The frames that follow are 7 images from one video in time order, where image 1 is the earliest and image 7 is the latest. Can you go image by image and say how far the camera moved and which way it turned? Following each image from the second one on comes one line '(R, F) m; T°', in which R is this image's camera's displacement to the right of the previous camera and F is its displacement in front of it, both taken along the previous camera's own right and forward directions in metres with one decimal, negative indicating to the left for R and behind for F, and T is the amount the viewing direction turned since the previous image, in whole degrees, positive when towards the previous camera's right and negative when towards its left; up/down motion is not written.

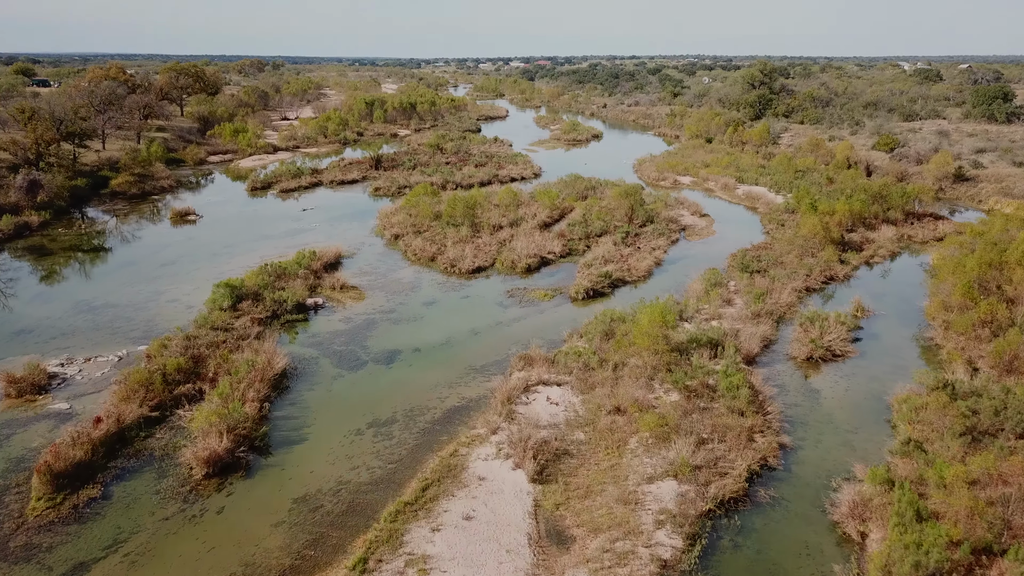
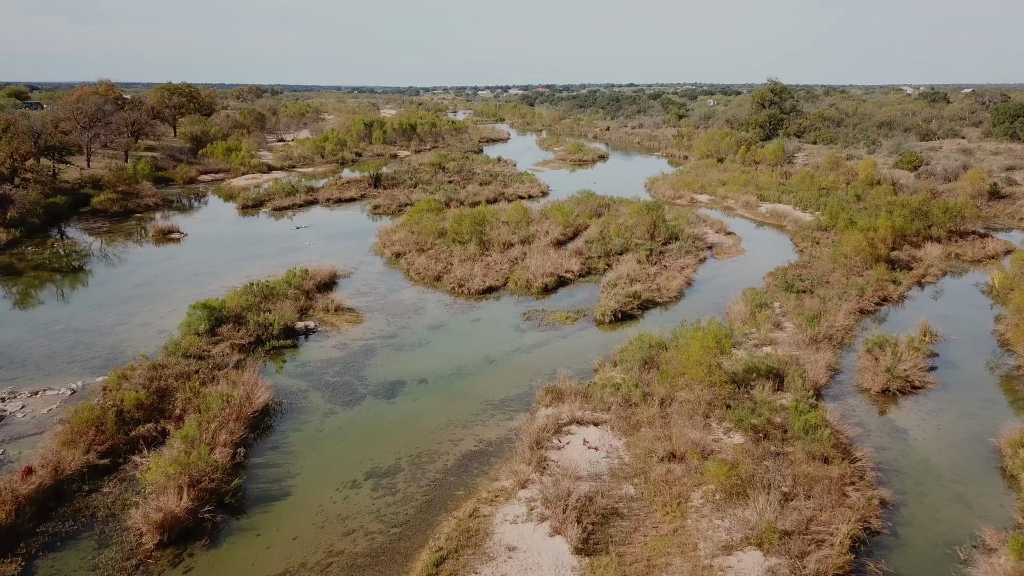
(-0.4, +2.4) m; 0°
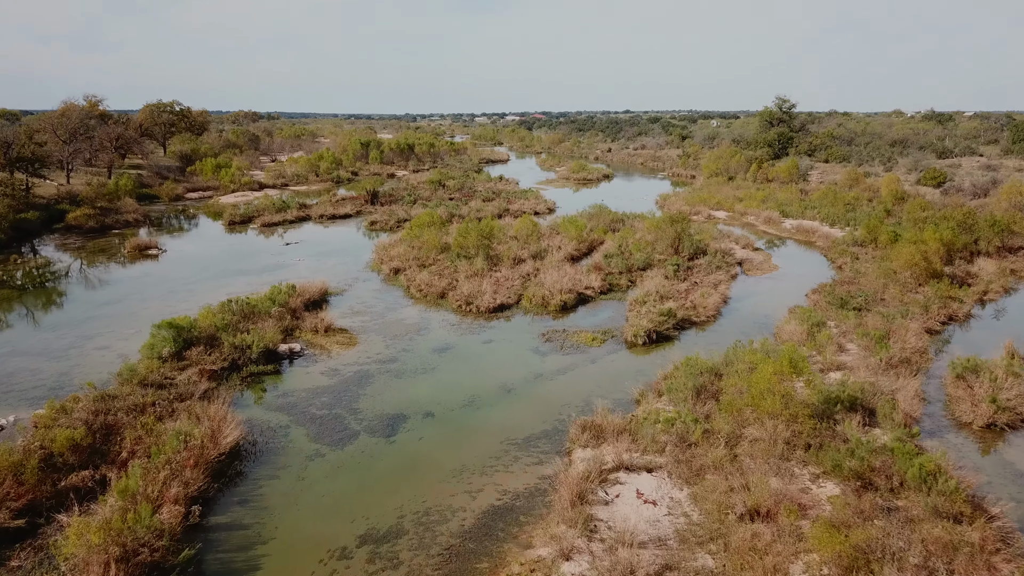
(-0.4, +2.5) m; 0°
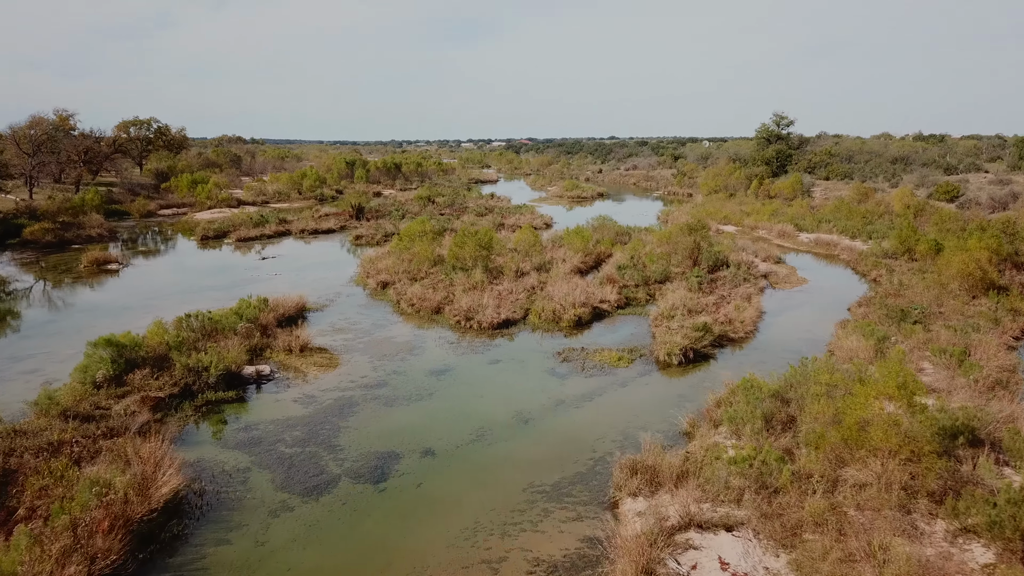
(-0.4, +2.5) m; +1°
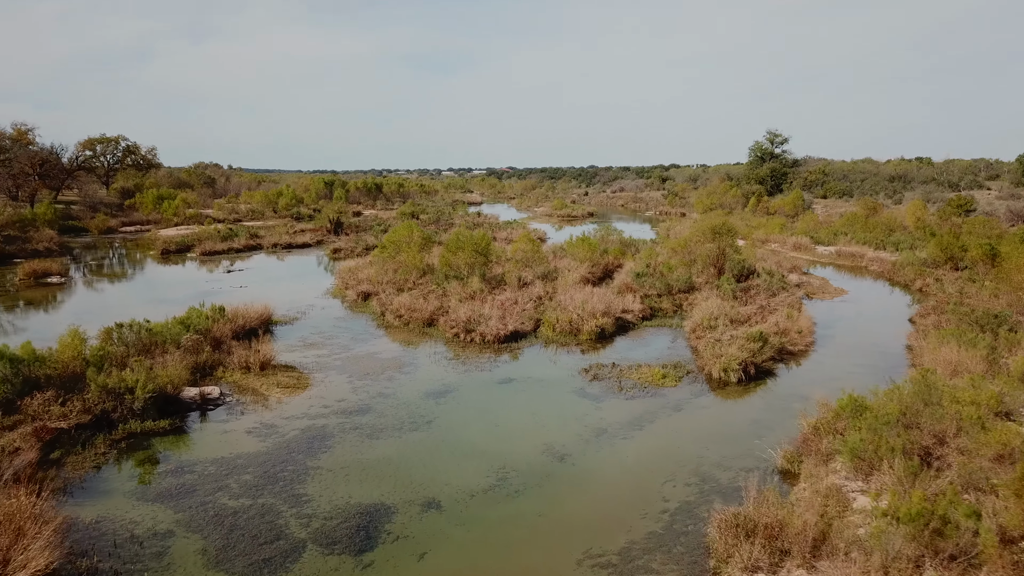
(-0.5, +2.7) m; +1°
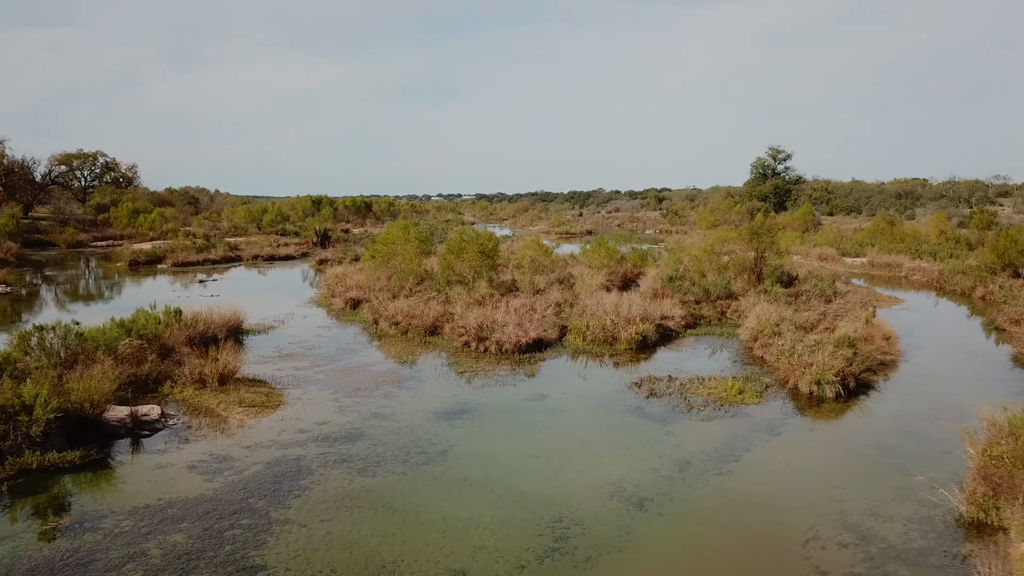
(-0.5, +2.4) m; +1°
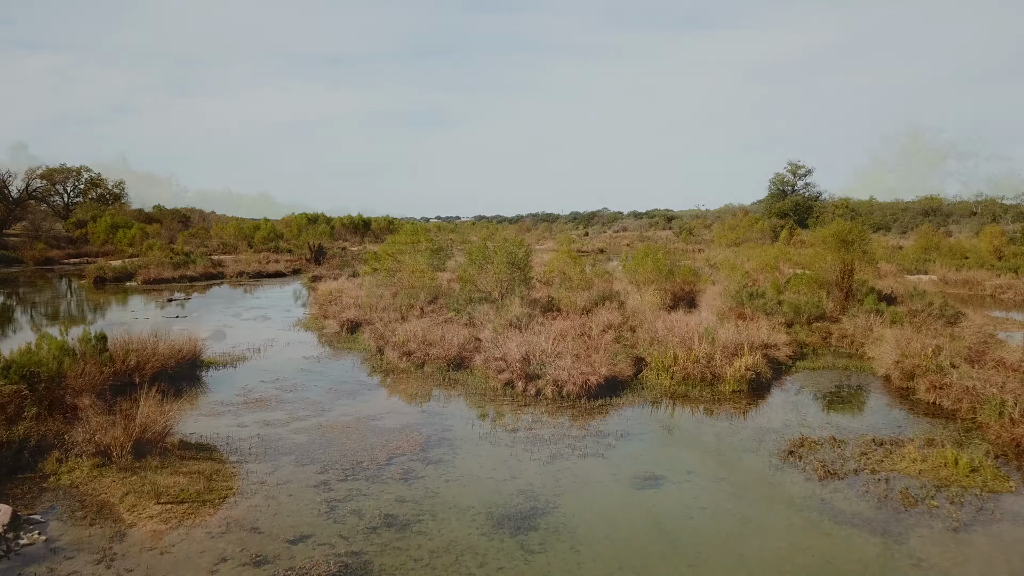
(-0.6, +3.1) m; 0°
